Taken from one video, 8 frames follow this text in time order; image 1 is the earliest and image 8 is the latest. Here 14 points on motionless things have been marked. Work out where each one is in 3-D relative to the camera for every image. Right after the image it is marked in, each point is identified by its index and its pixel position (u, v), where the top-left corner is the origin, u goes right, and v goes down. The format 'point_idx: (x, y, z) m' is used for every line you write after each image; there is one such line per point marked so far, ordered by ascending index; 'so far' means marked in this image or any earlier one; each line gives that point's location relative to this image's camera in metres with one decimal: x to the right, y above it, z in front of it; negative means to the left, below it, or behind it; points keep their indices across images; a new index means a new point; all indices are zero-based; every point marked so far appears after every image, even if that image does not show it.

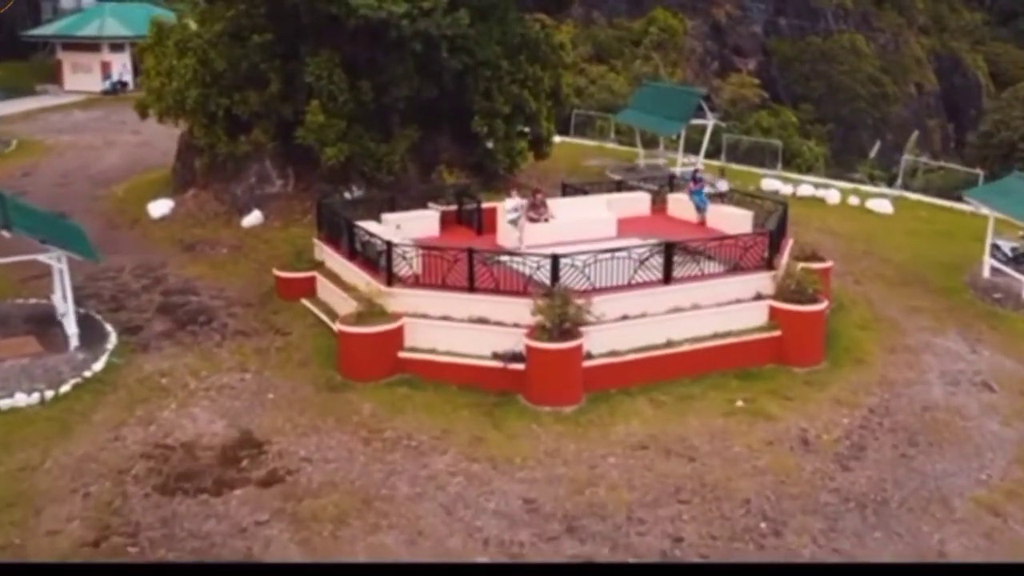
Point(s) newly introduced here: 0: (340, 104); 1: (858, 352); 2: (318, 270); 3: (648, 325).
0: (-2.0, +2.0, +19.3) m
1: (+3.1, -0.6, +15.2) m
2: (-1.8, +0.2, +15.9) m
3: (+1.1, -0.3, +13.6) m
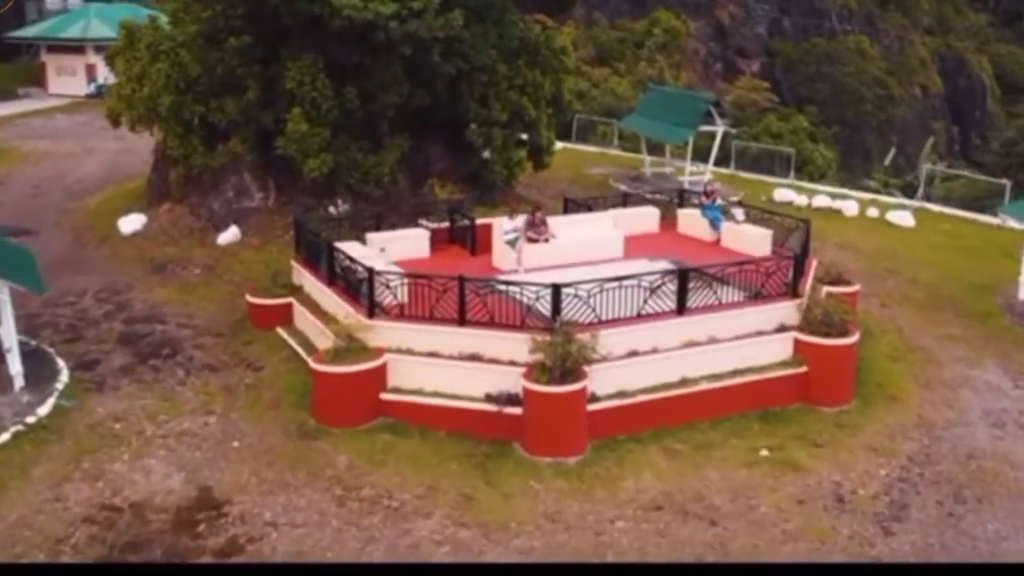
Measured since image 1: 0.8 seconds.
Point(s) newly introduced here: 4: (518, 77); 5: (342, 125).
0: (-2.0, +1.8, +17.9) m
1: (+3.0, -0.8, +13.8) m
2: (-1.8, -0.1, +14.5) m
3: (+1.0, -0.5, +12.1) m
4: (+0.1, +2.4, +19.4) m
5: (-1.8, +1.8, +18.3) m
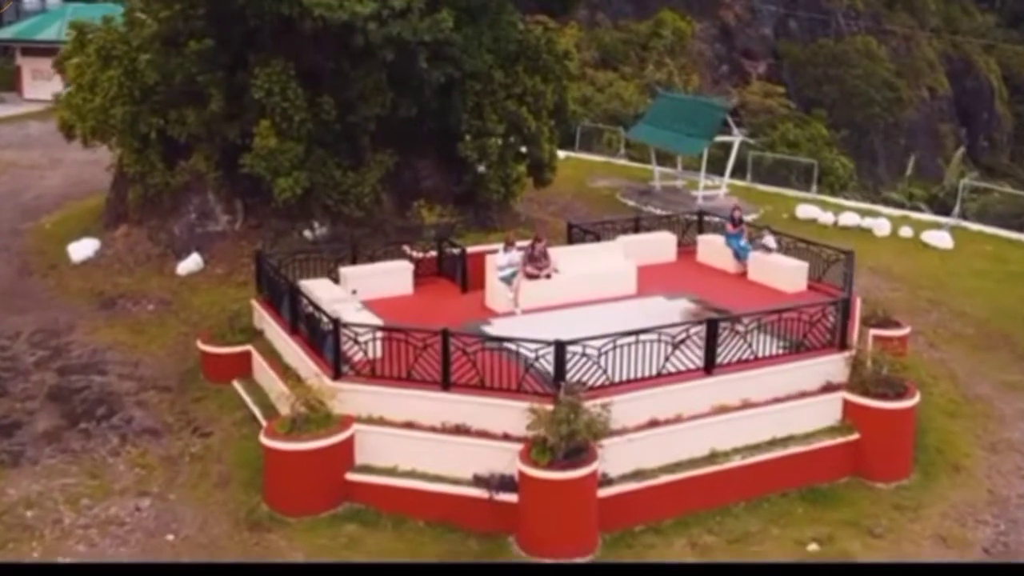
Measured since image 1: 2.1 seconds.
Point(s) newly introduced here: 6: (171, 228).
0: (-2.1, +1.5, +15.8) m
1: (+3.0, -1.1, +11.7) m
2: (-1.9, -0.4, +12.4) m
3: (+1.0, -0.9, +10.1) m
4: (0.0, +2.1, +17.4) m
5: (-1.8, +1.4, +16.3) m
6: (-3.3, +0.6, +16.9) m
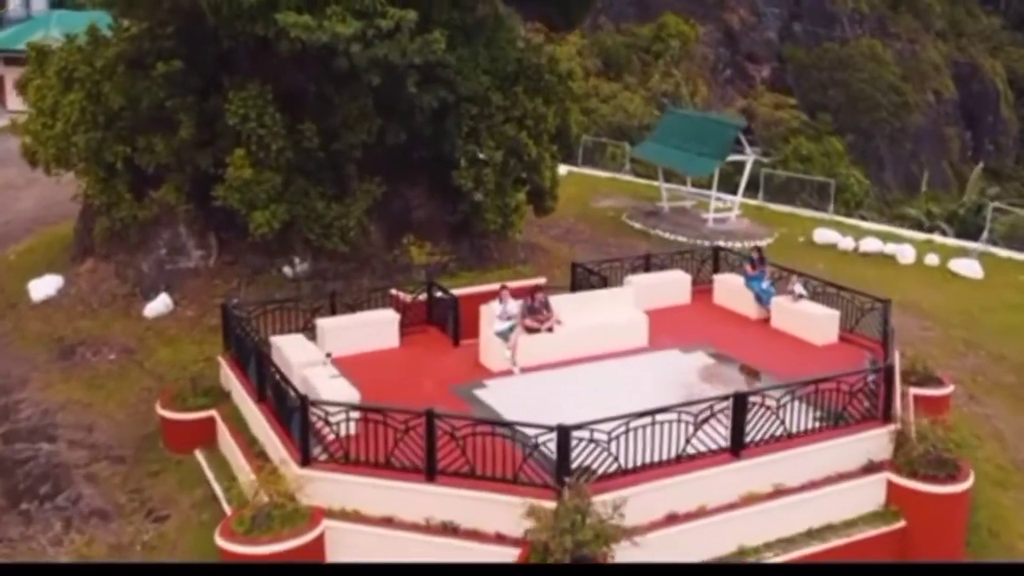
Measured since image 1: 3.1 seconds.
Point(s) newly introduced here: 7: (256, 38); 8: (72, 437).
0: (-2.1, +1.1, +14.4) m
1: (+3.0, -1.5, +10.4) m
2: (-1.9, -0.8, +11.1) m
3: (+1.0, -1.2, +8.7) m
4: (0.0, +1.7, +16.0) m
5: (-1.8, +1.1, +14.9) m
6: (-3.4, +0.2, +15.5) m
7: (-2.1, +2.0, +13.8) m
8: (-2.9, -1.0, +11.5) m
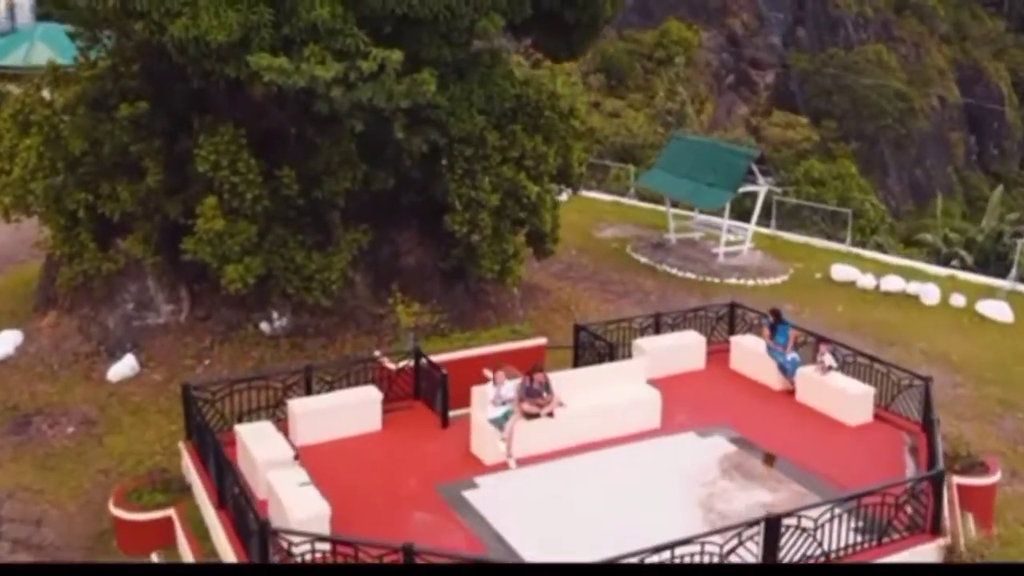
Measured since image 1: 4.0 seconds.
0: (-2.1, +0.6, +13.2) m
1: (+3.0, -2.0, +9.1) m
2: (-1.9, -1.2, +9.8) m
3: (+1.0, -1.7, +7.4) m
4: (0.0, +1.2, +14.8) m
5: (-1.9, +0.6, +13.7) m
6: (-3.4, -0.3, +14.3) m
7: (-2.1, +1.5, +12.6) m
8: (-3.0, -1.5, +10.3) m
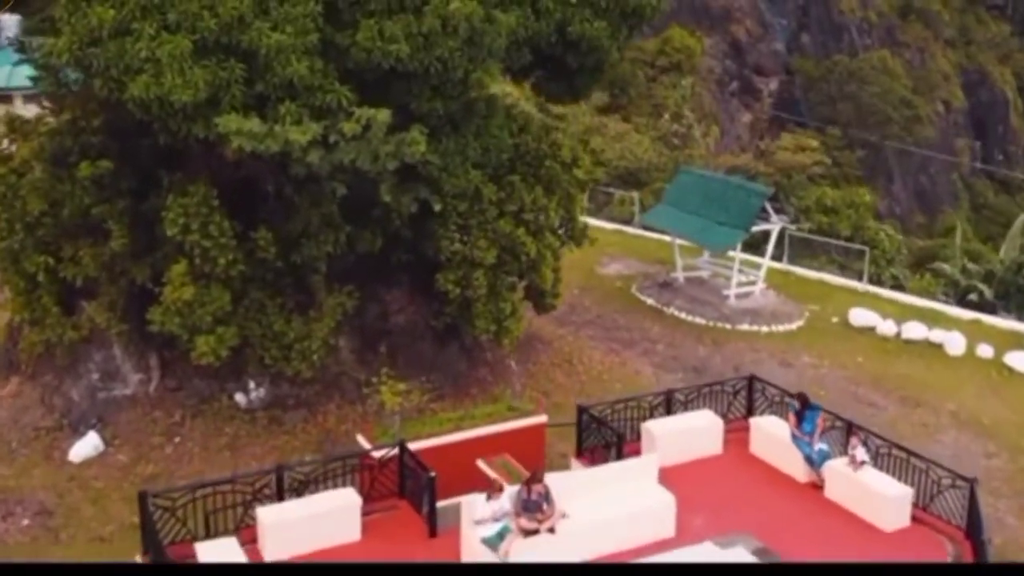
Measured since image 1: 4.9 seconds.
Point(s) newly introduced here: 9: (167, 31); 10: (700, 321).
0: (-2.1, +0.1, +12.1) m
1: (+2.9, -2.5, +8.0) m
2: (-1.9, -1.8, +8.7) m
3: (+1.0, -2.2, +6.3) m
4: (0.0, +0.7, +13.6) m
5: (-1.9, +0.1, +12.5) m
6: (-3.4, -0.8, +13.2) m
7: (-2.1, +1.0, +11.4) m
8: (-3.0, -2.0, +9.1) m
9: (-2.1, +1.5, +10.3) m
10: (+2.1, -0.4, +19.4) m
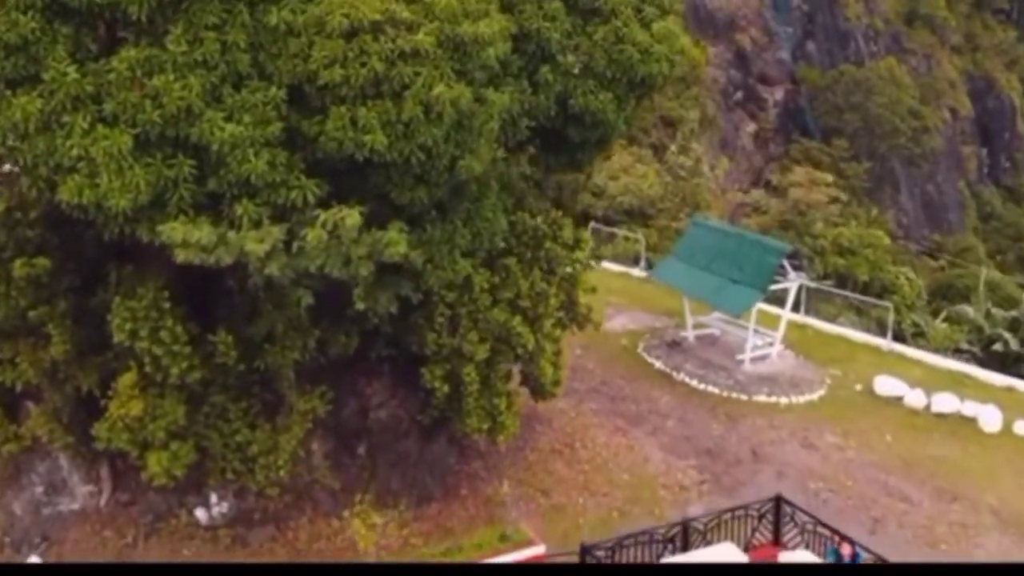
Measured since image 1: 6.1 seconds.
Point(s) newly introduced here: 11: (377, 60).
0: (-2.1, -0.6, +10.6) m
1: (+2.9, -3.2, +6.5) m
2: (-2.0, -2.4, +7.3) m
3: (+0.9, -2.9, +4.9) m
4: (0.0, 0.0, +12.2) m
5: (-1.9, -0.6, +11.1) m
6: (-3.4, -1.5, +11.7) m
7: (-2.1, +0.3, +10.0) m
8: (-3.0, -2.7, +7.7) m
9: (-2.1, +0.8, +8.9) m
10: (+2.1, -1.1, +18.0) m
11: (-0.7, +1.2, +9.1) m
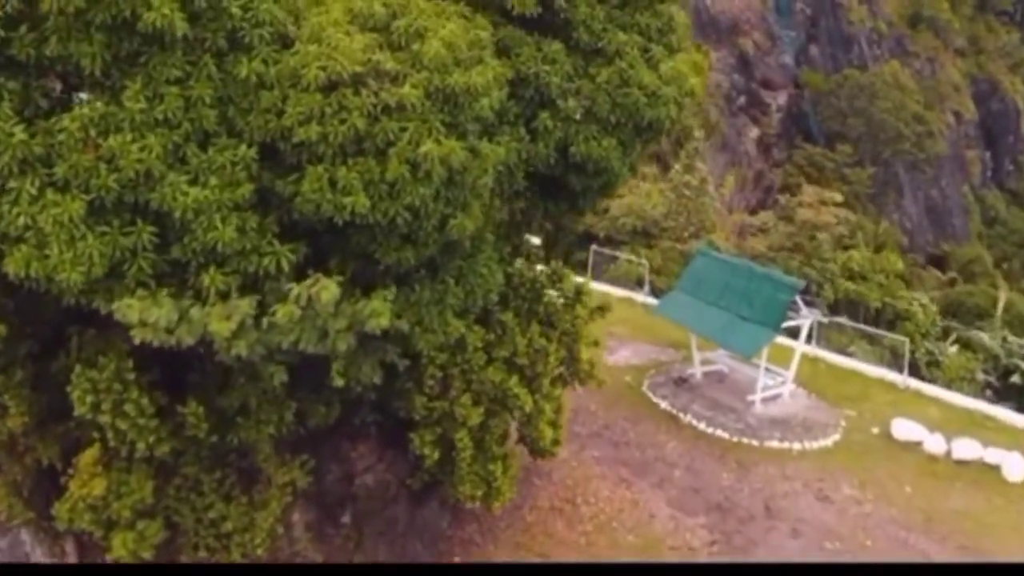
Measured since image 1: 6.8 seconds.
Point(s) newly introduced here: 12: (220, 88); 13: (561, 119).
0: (-2.2, -1.0, +9.8) m
1: (+2.9, -3.6, +5.7) m
2: (-2.0, -2.8, +6.4) m
3: (+0.9, -3.3, +4.0) m
4: (-0.1, -0.4, +11.3) m
5: (-1.9, -1.0, +10.2) m
6: (-3.4, -1.9, +10.9) m
7: (-2.2, -0.1, +9.1) m
8: (-3.0, -3.1, +6.8) m
9: (-2.1, +0.5, +8.0) m
10: (+2.1, -1.4, +17.1) m
11: (-0.7, +0.8, +8.2) m
12: (-1.4, +1.0, +8.3) m
13: (+0.3, +1.0, +10.2) m
